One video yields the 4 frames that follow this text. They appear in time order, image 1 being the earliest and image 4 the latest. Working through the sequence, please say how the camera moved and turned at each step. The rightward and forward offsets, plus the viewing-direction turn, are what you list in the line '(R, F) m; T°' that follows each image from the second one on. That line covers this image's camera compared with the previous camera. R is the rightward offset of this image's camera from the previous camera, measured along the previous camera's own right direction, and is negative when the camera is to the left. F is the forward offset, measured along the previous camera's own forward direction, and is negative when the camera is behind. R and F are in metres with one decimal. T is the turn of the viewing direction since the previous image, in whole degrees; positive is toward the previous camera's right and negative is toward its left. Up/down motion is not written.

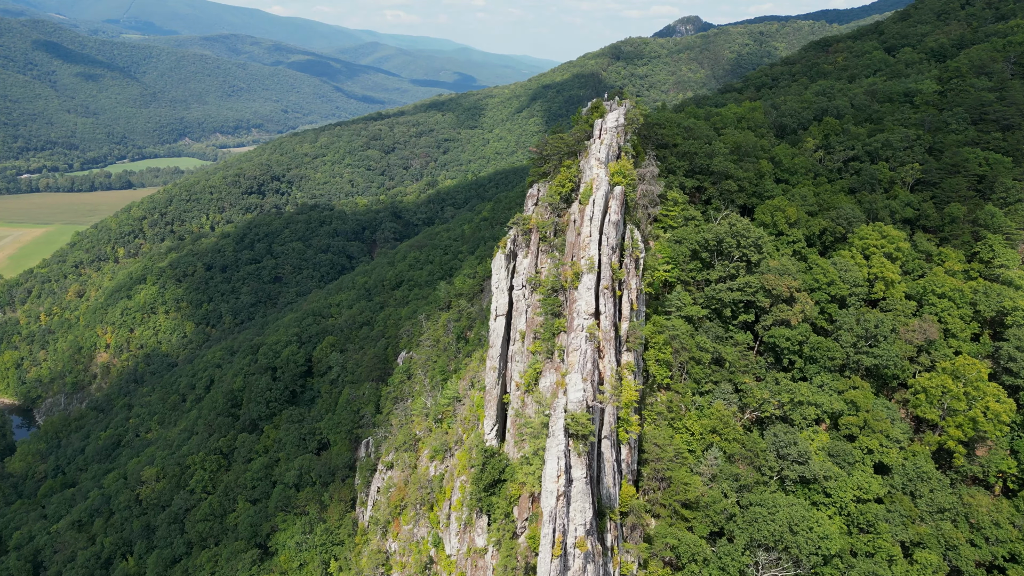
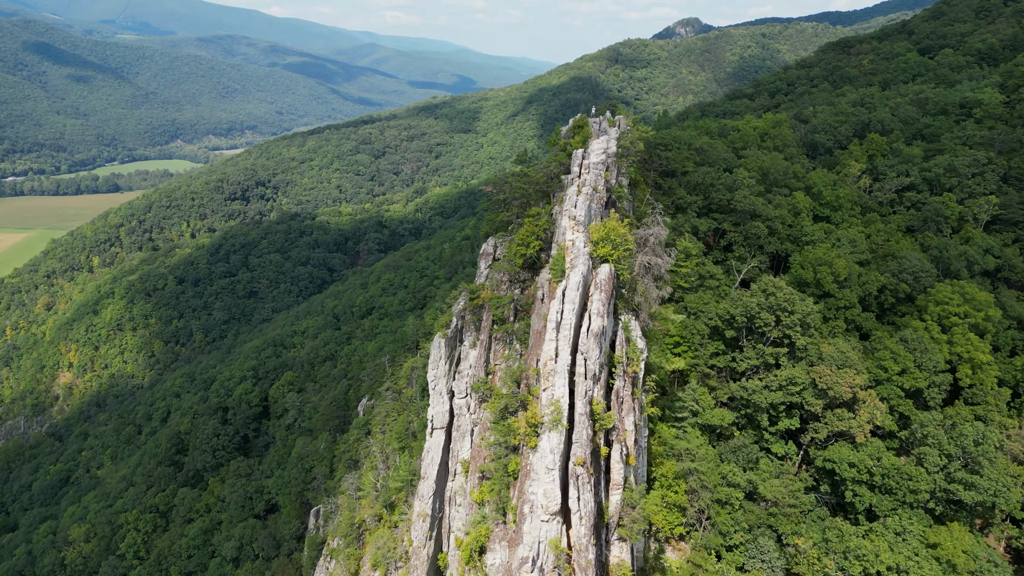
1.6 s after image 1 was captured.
(+1.7, +10.3) m; 0°
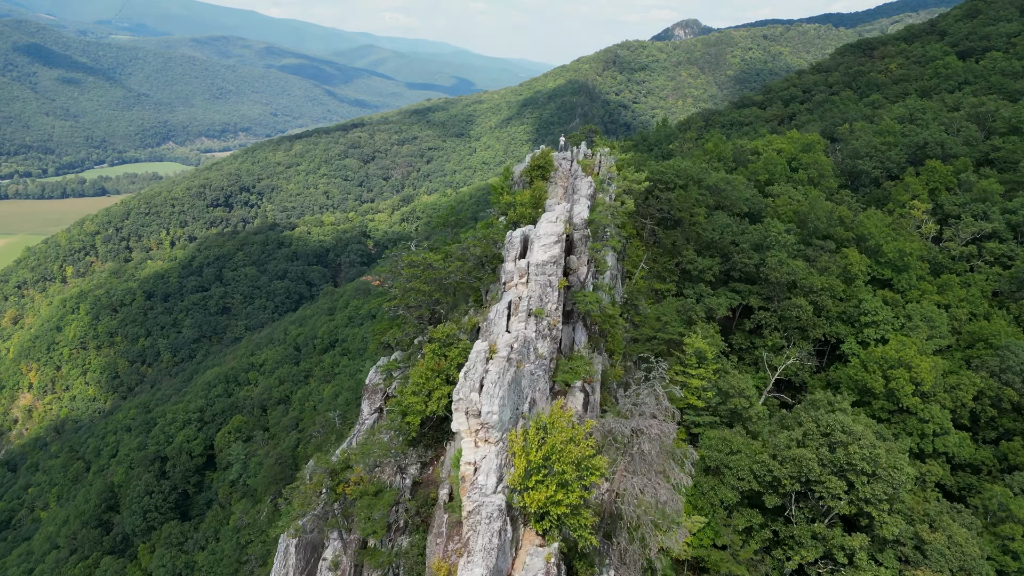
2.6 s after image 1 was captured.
(+1.9, +9.7) m; 0°
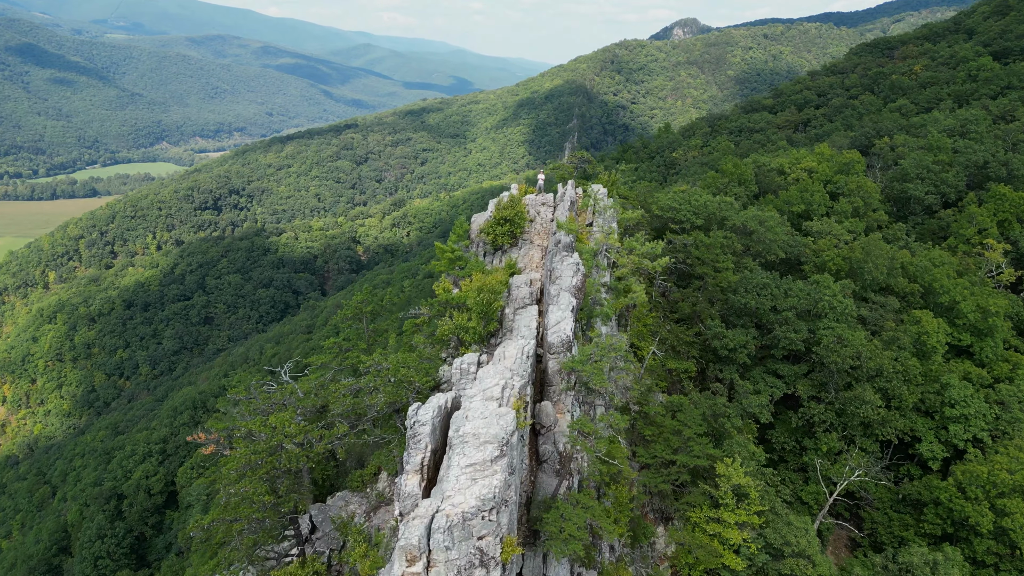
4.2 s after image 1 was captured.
(+0.8, +6.0) m; 0°
